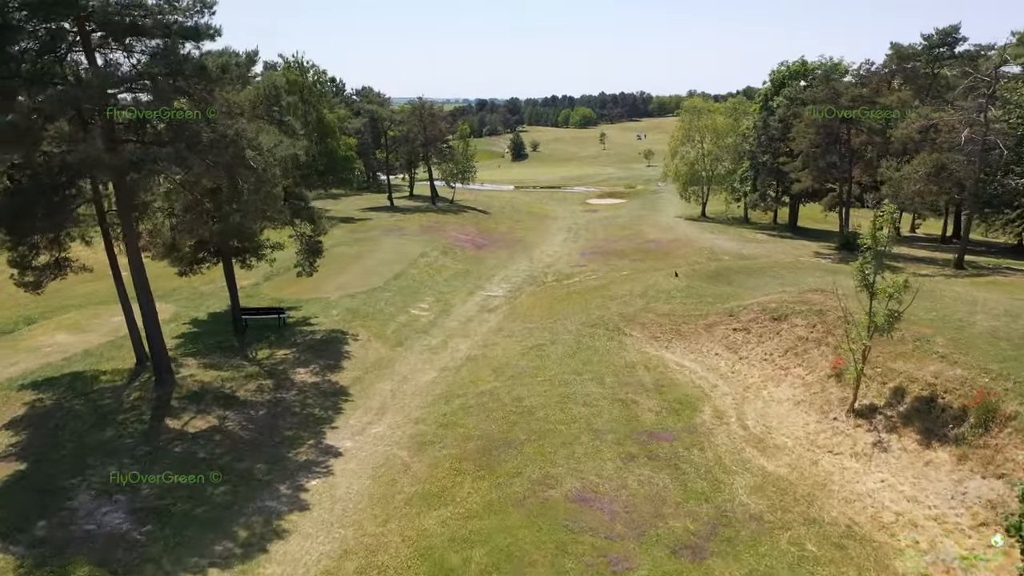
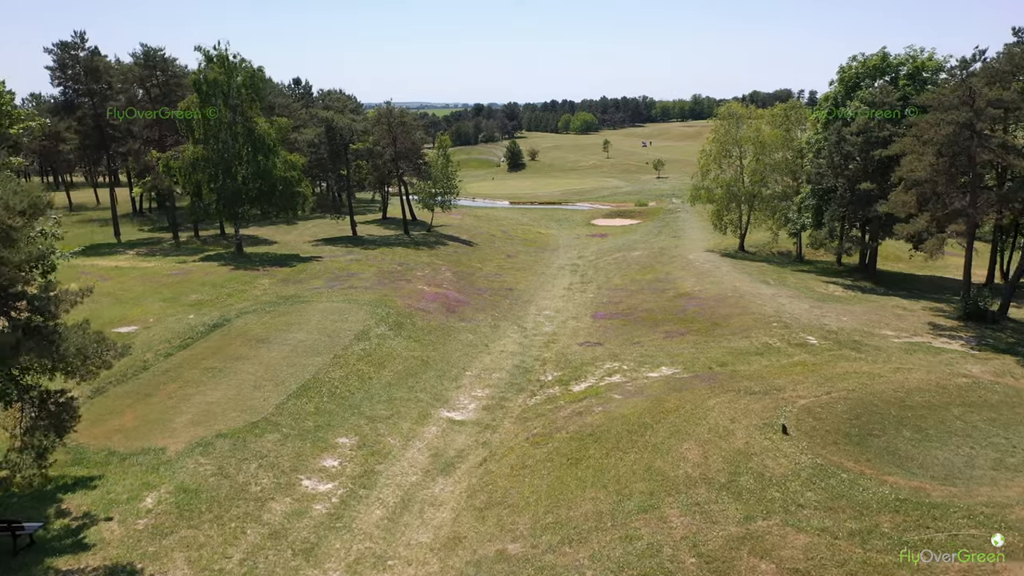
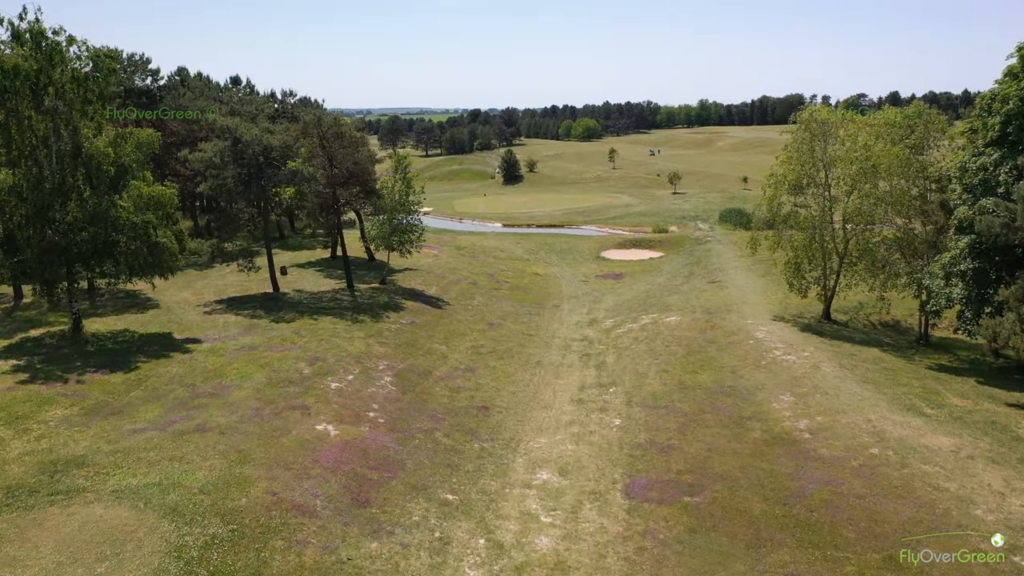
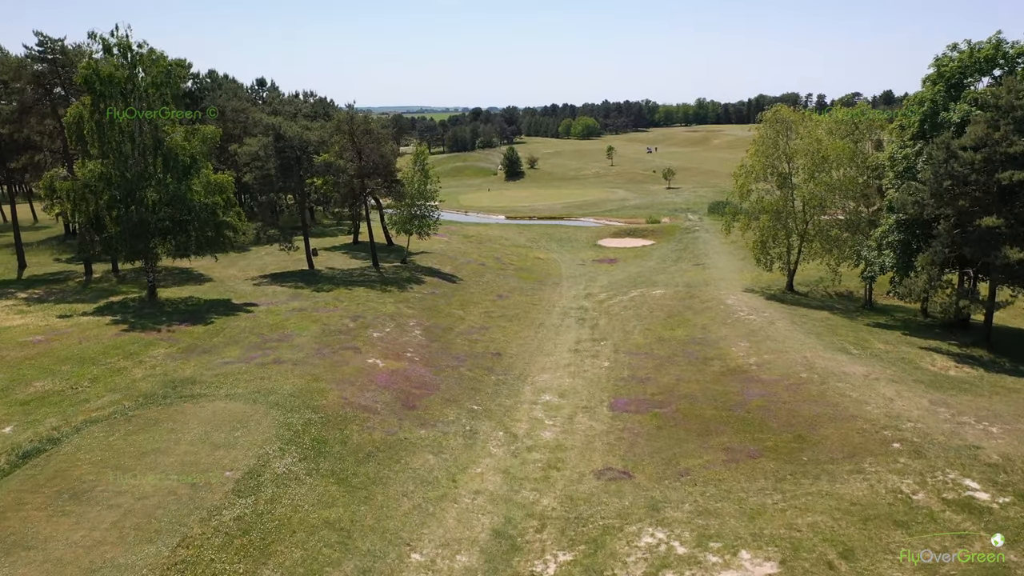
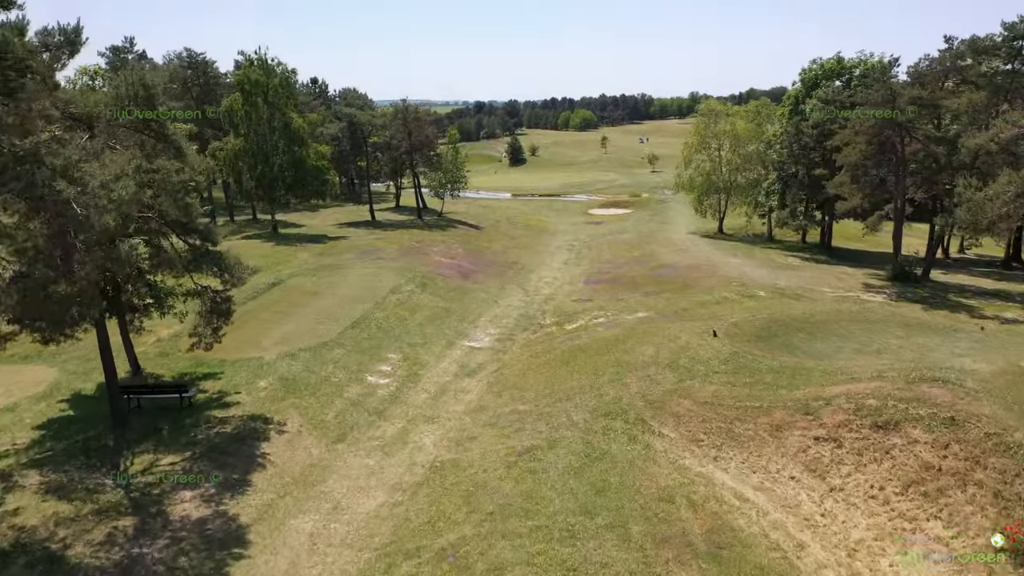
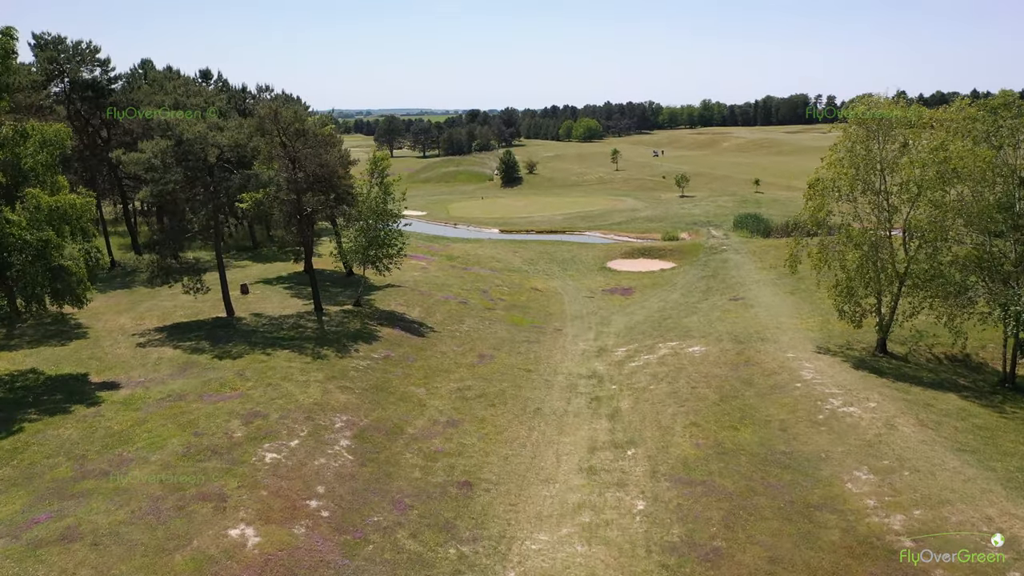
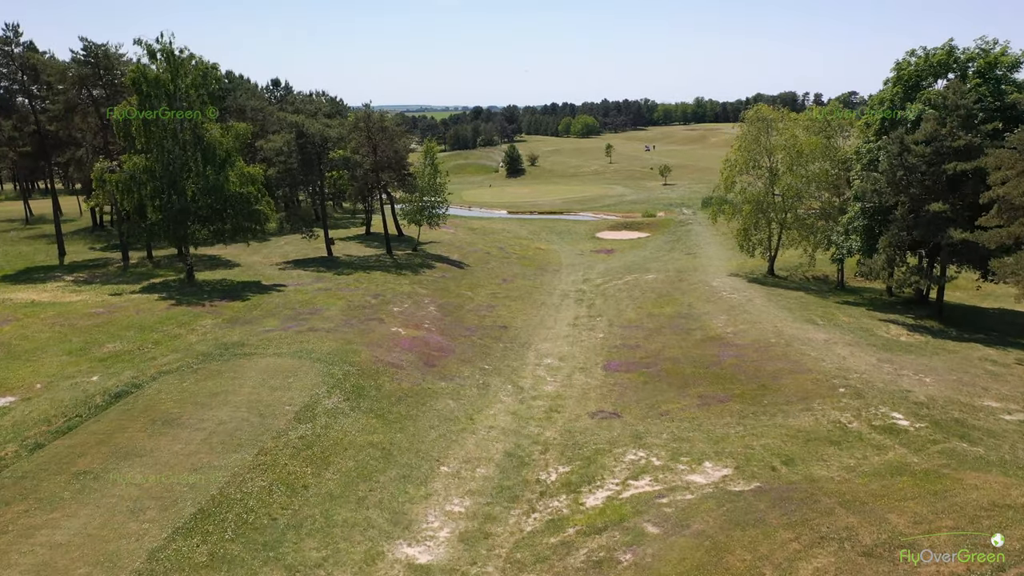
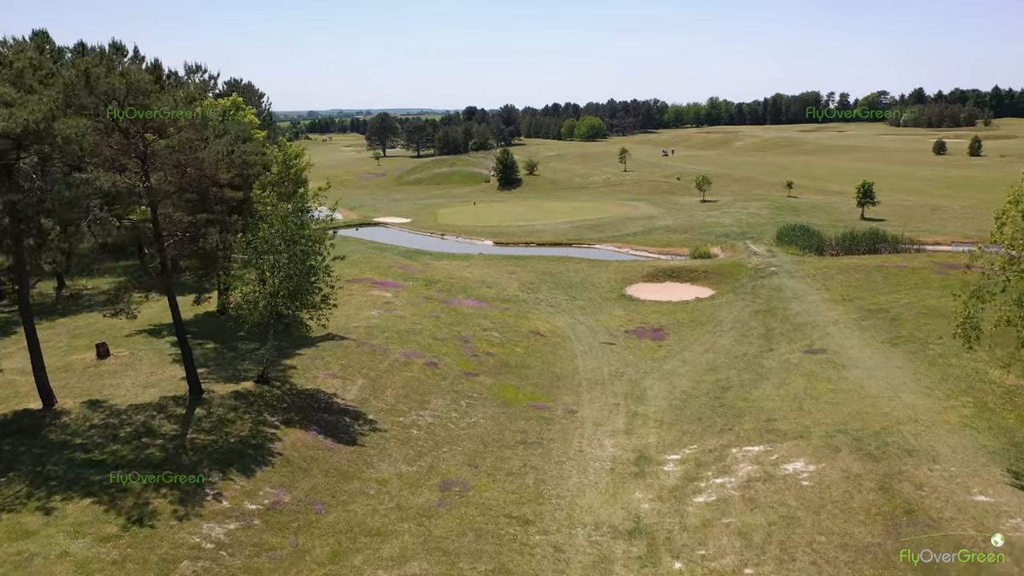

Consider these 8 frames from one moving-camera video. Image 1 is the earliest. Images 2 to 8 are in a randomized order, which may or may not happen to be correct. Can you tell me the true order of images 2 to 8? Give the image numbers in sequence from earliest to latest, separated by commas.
5, 2, 7, 4, 3, 6, 8
